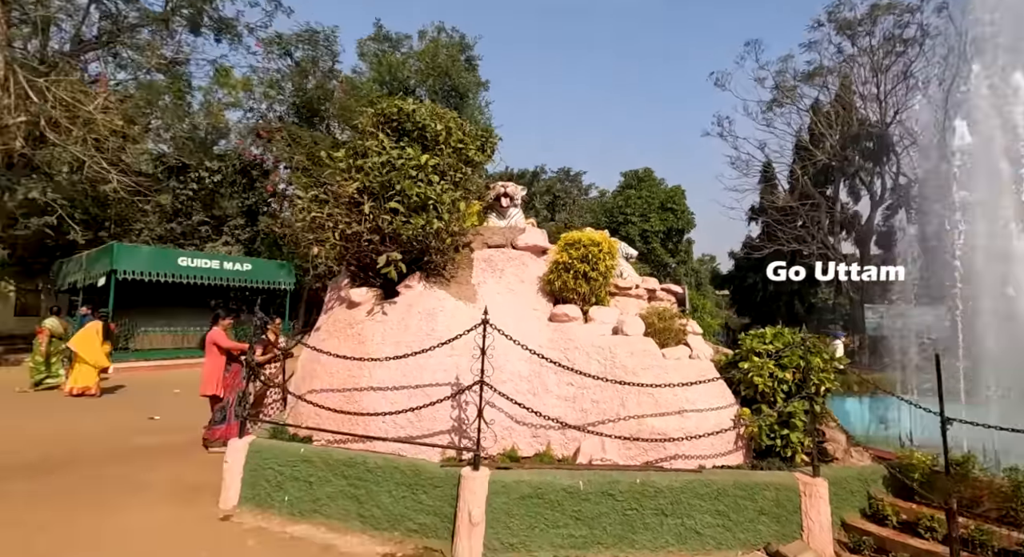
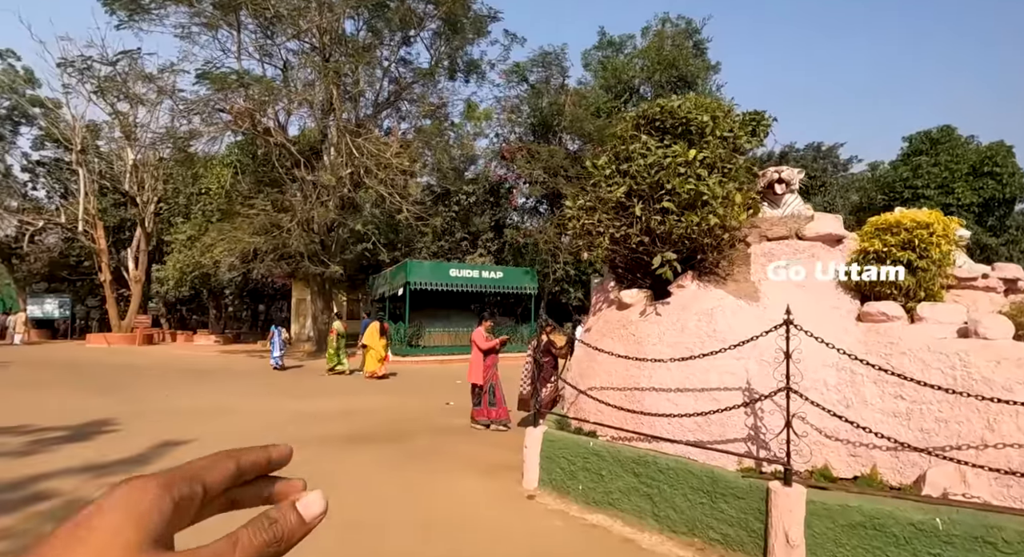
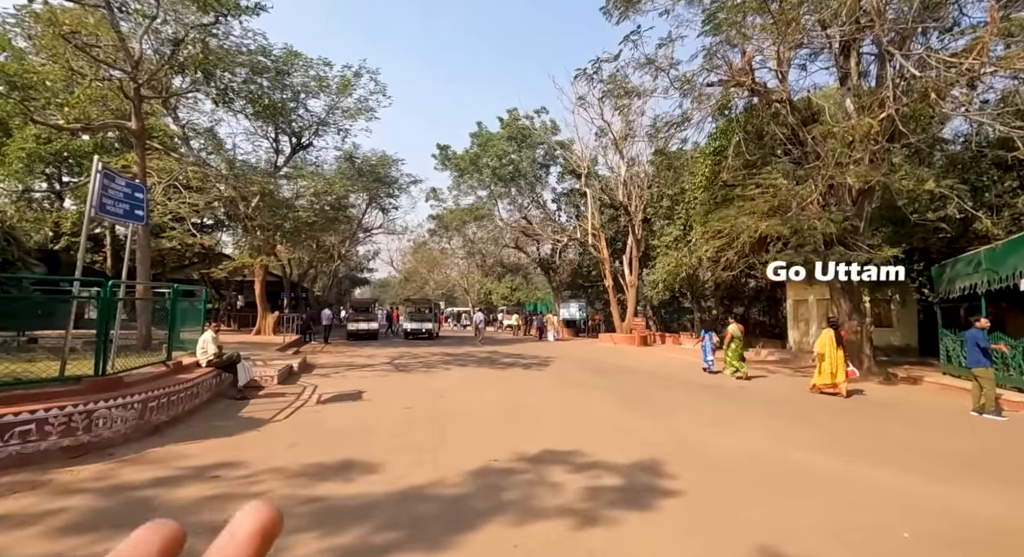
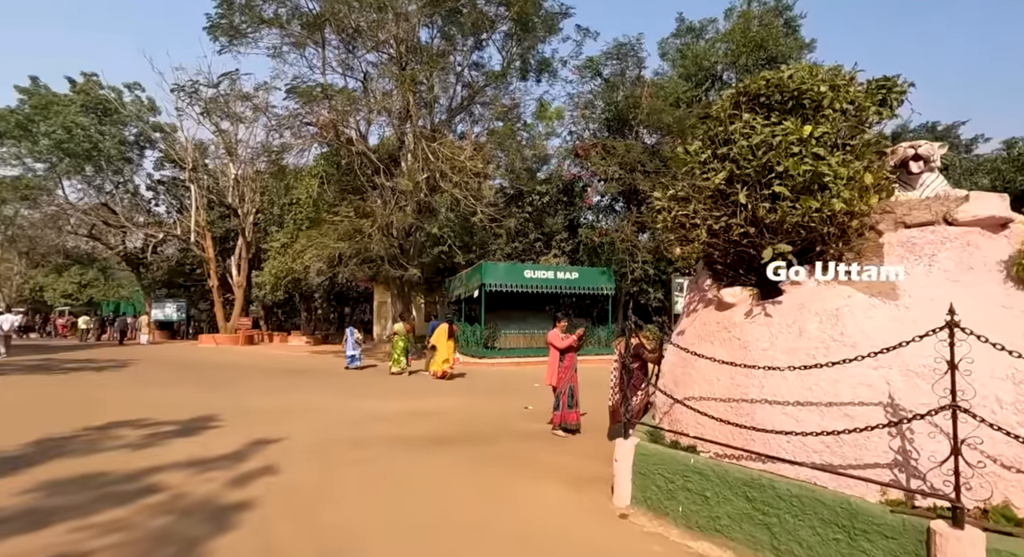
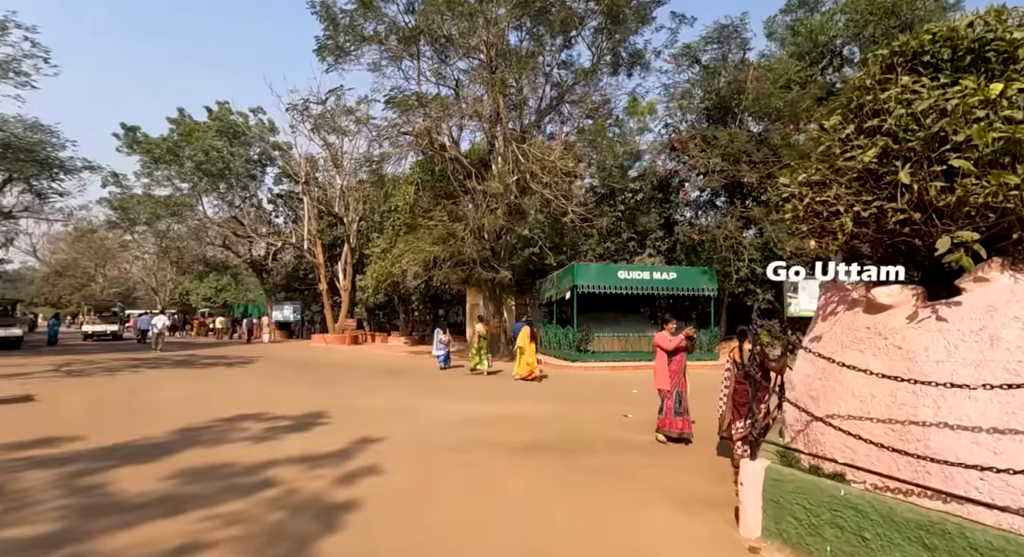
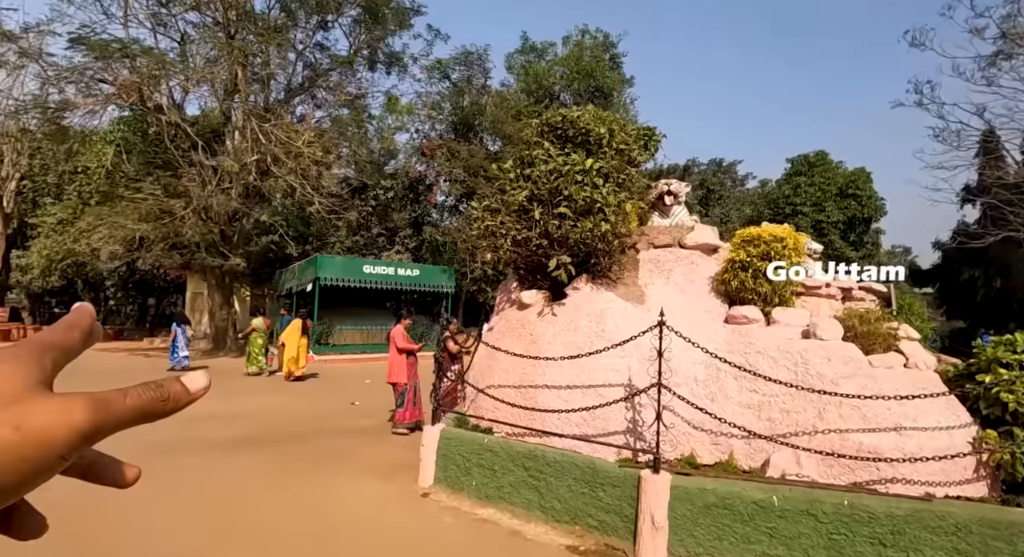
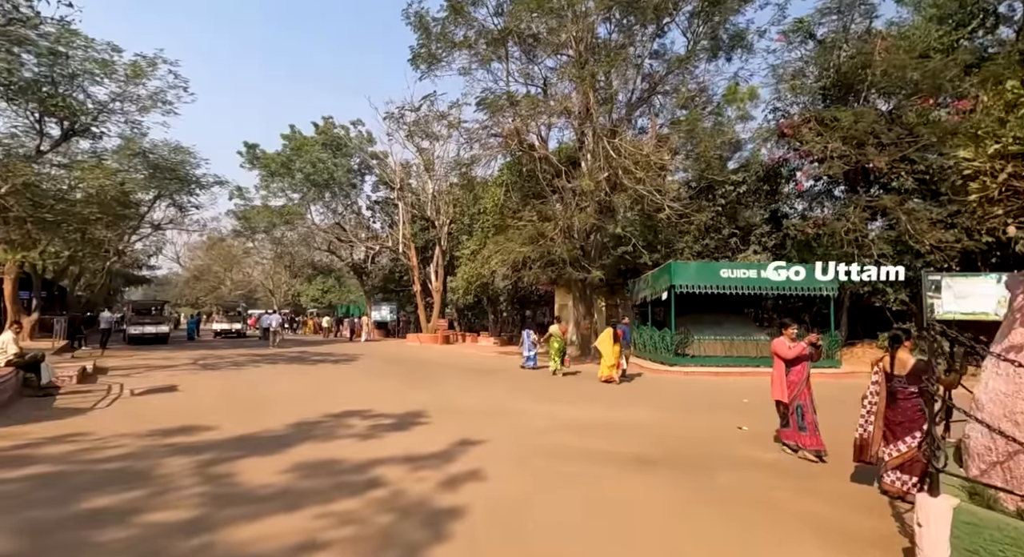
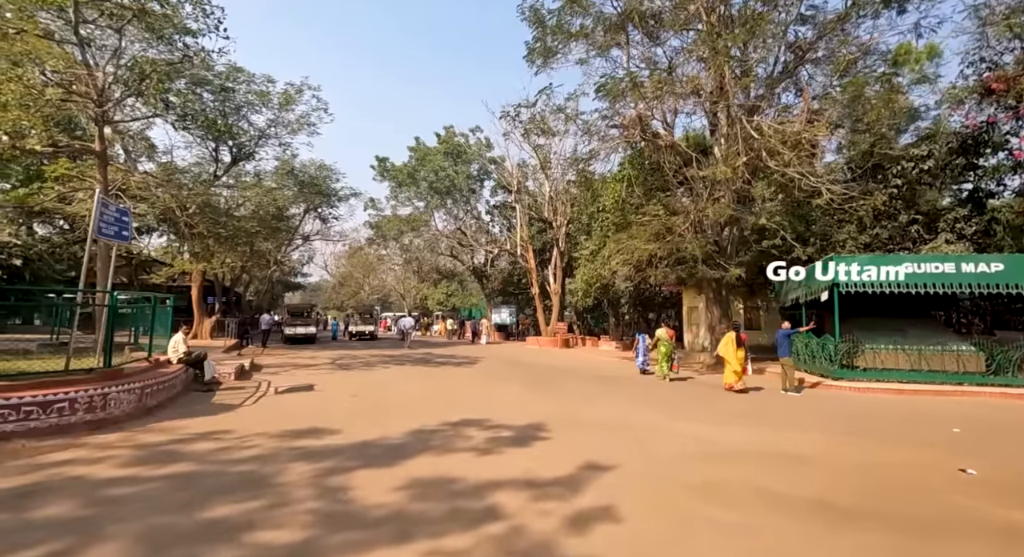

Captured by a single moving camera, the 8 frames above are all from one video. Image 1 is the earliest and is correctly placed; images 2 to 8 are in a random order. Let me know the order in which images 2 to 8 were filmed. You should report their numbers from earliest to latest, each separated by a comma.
6, 2, 4, 5, 7, 8, 3
